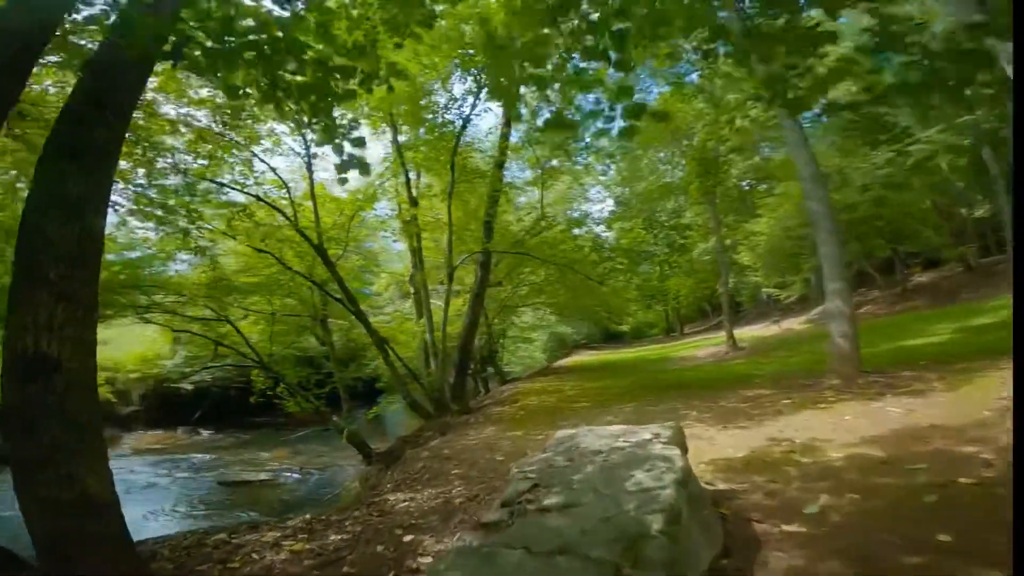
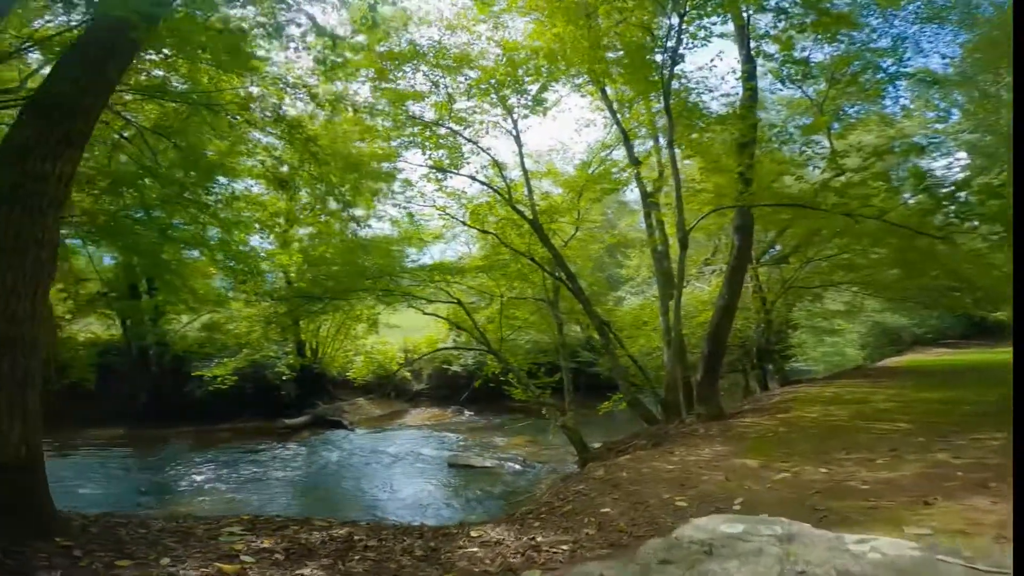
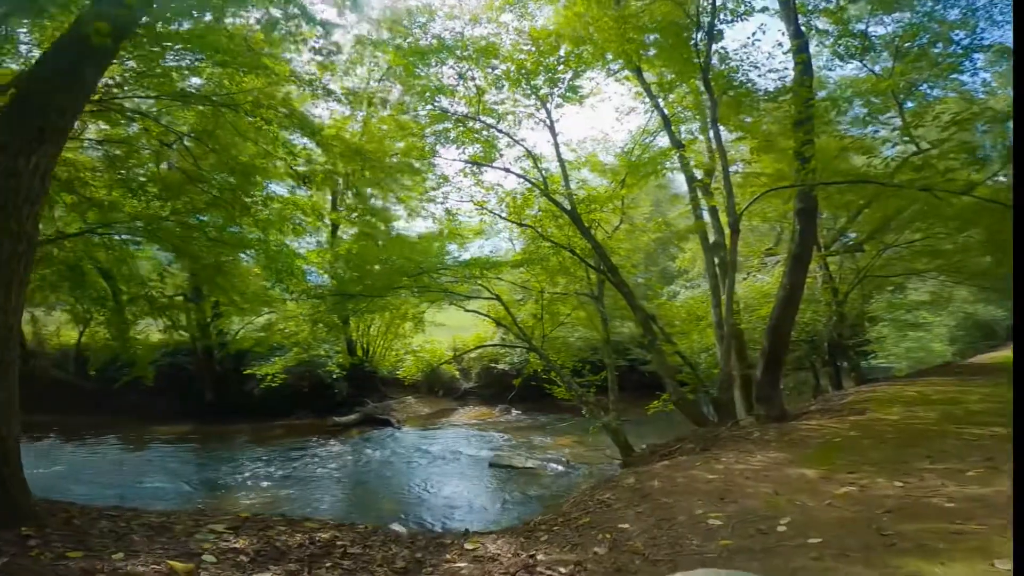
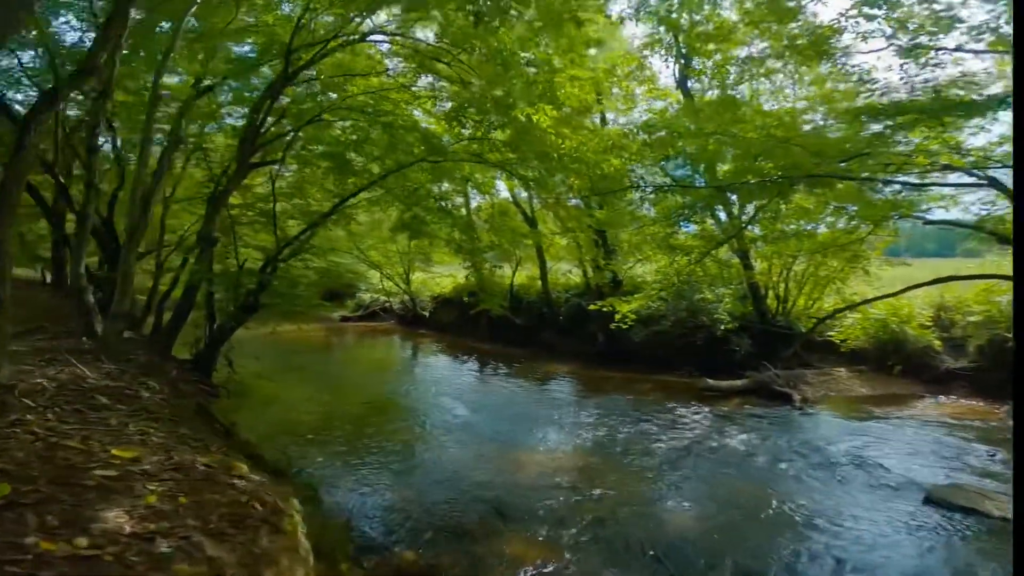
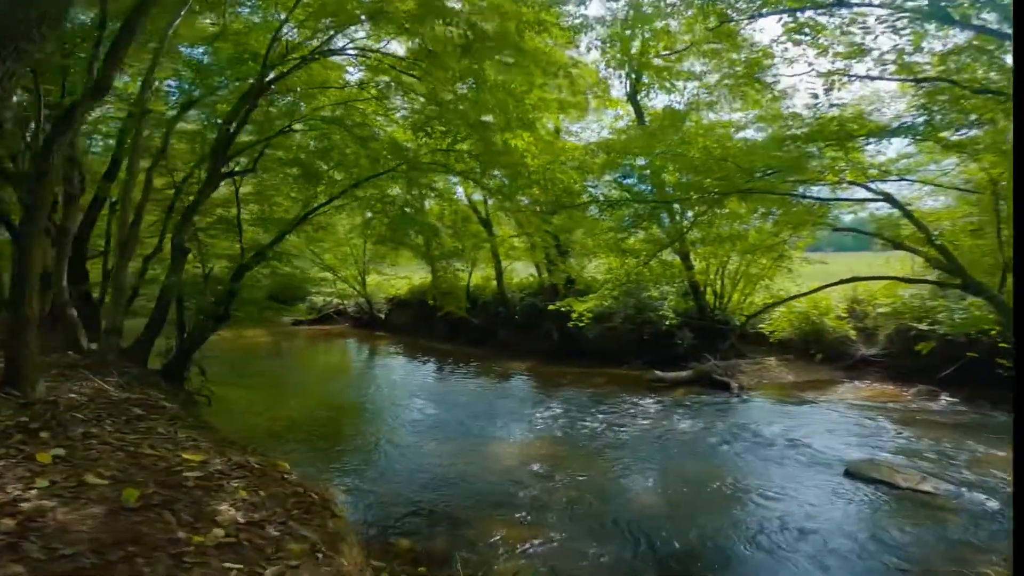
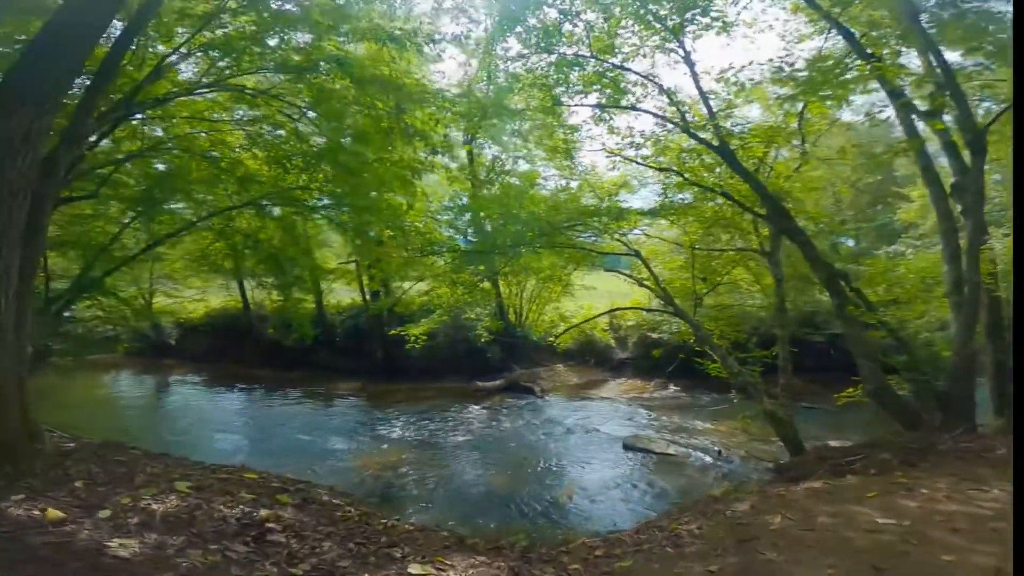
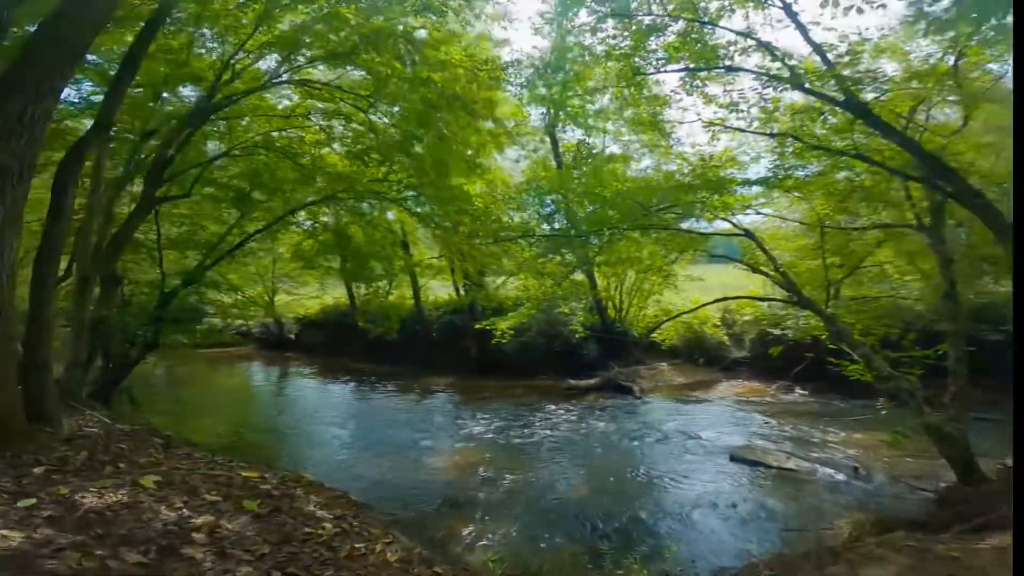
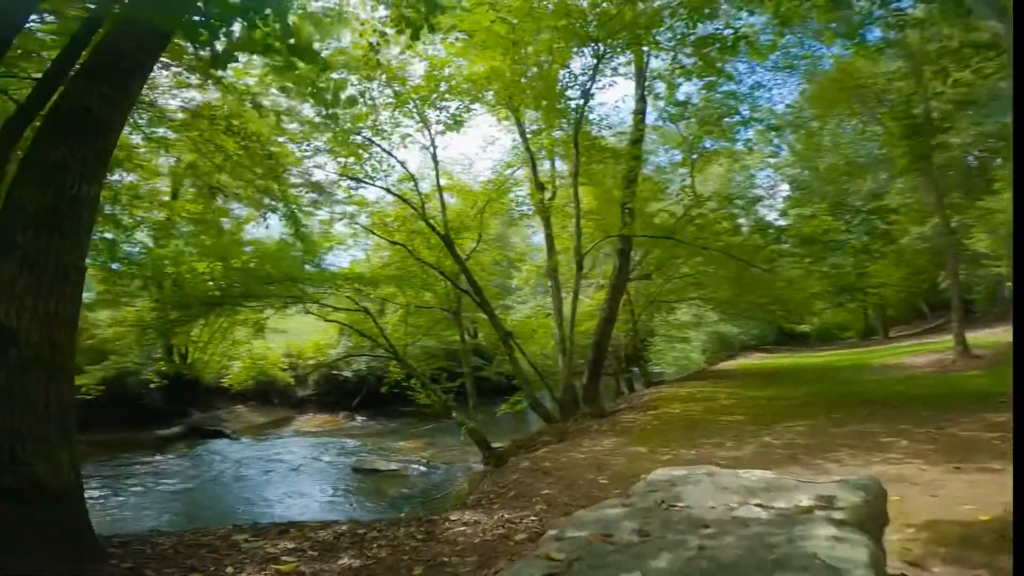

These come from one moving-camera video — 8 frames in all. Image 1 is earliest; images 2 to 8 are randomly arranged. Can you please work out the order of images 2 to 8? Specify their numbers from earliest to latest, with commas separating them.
8, 2, 3, 6, 7, 5, 4
